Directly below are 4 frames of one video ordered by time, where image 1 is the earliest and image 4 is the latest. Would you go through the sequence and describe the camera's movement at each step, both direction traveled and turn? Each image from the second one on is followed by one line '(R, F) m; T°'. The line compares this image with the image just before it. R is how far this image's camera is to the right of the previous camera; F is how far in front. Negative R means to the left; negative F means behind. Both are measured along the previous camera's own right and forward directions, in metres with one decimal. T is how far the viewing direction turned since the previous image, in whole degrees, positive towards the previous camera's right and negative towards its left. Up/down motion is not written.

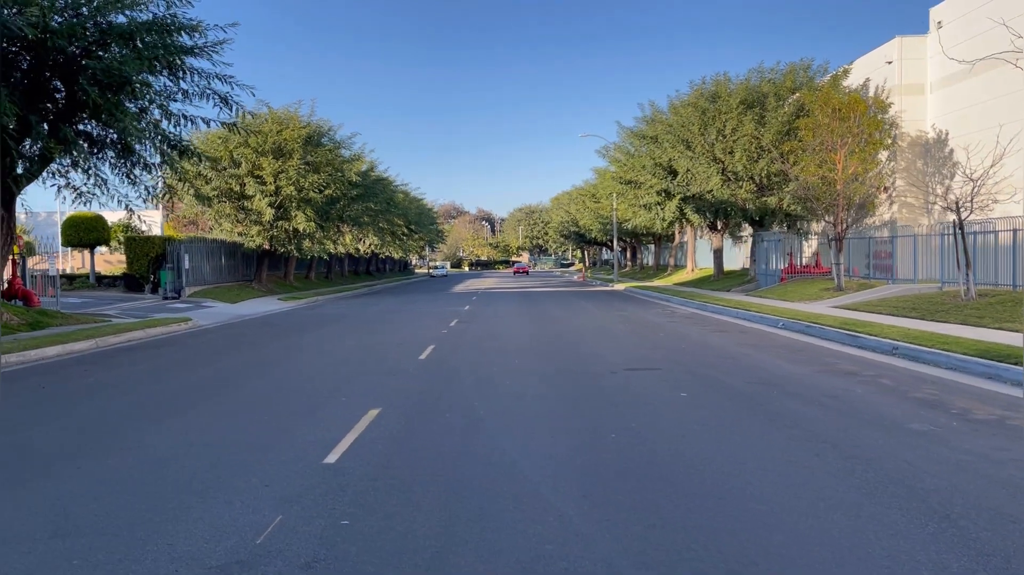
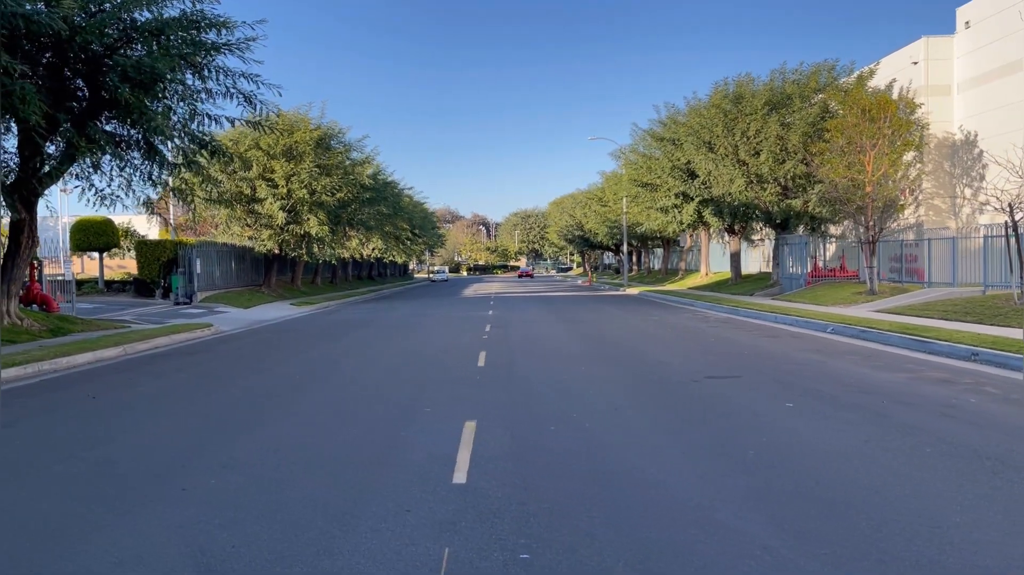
(-1.0, +0.5) m; 0°
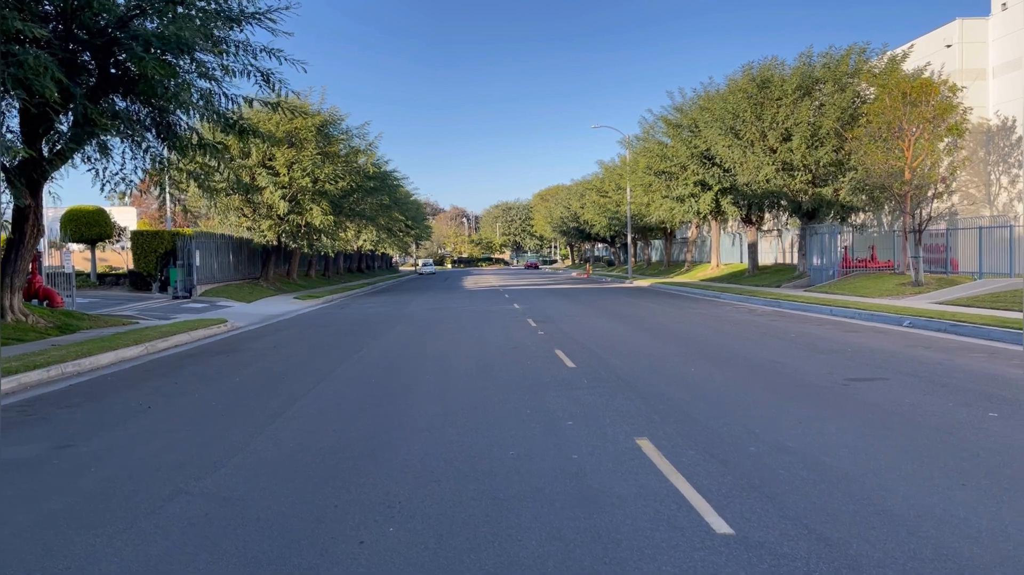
(-1.6, +1.3) m; +2°
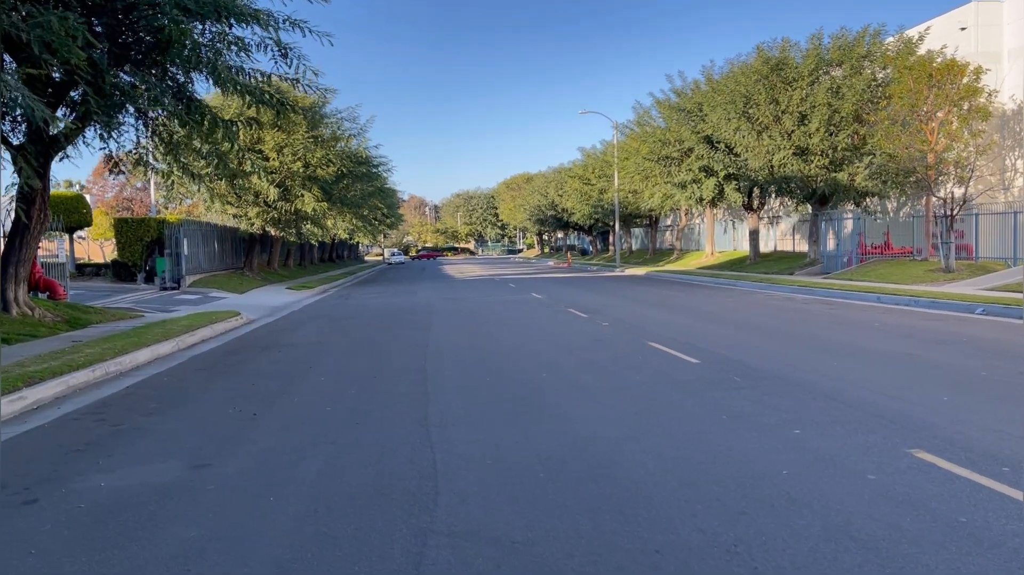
(-2.0, +1.1) m; +3°
